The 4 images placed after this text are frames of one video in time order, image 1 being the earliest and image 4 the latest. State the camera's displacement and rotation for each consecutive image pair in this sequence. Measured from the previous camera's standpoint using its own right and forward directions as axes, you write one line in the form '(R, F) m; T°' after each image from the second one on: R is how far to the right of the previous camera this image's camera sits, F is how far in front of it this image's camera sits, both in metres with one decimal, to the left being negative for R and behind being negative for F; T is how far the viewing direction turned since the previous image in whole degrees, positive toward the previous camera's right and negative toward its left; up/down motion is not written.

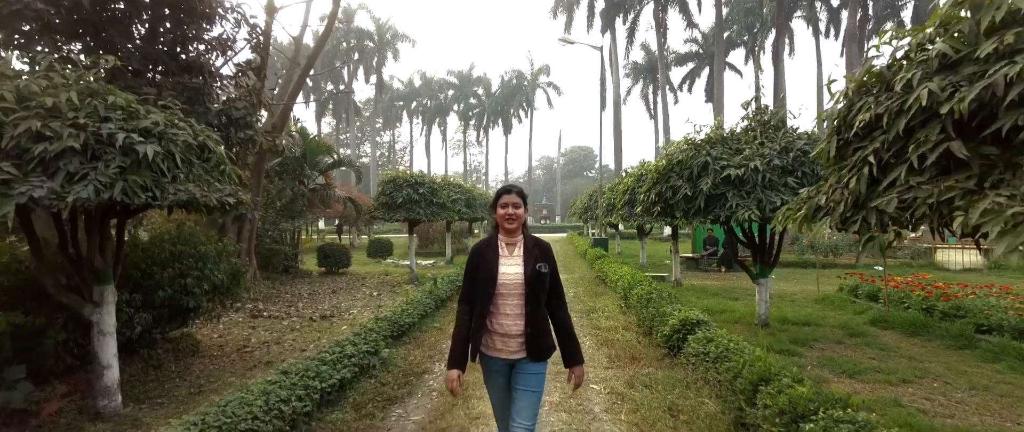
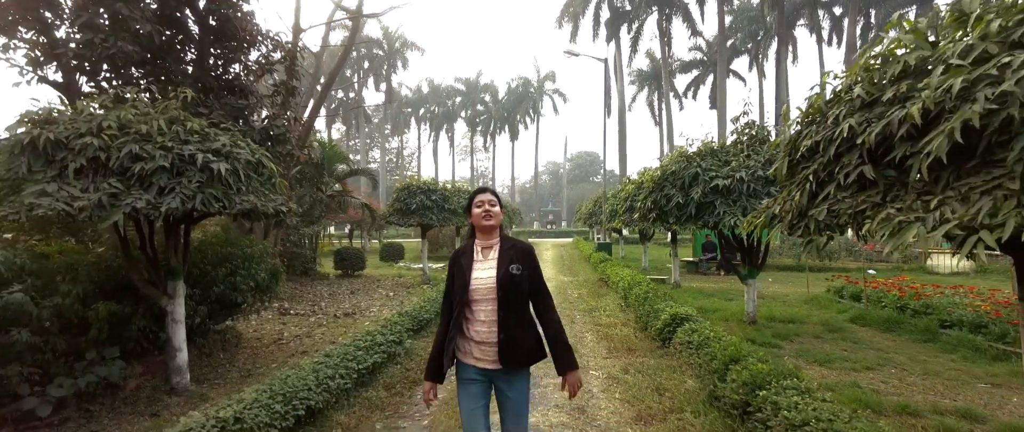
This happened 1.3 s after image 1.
(0.0, -0.6) m; -1°
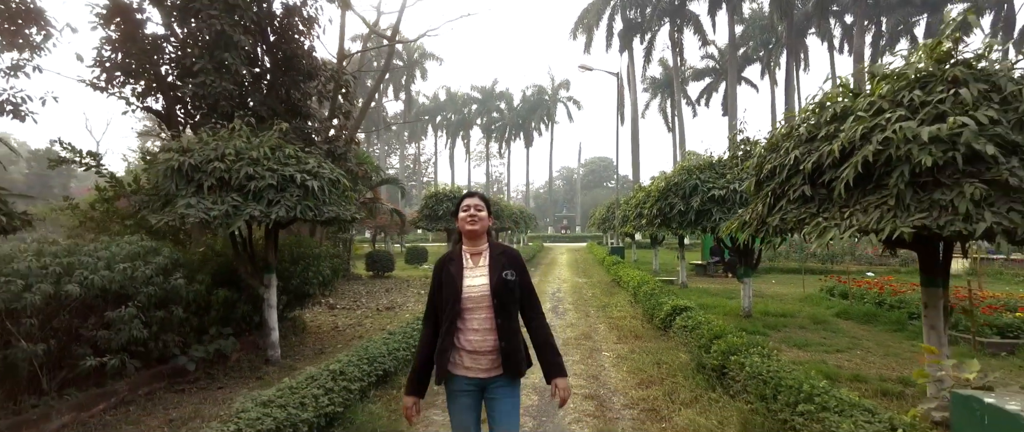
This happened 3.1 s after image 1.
(-0.1, -1.0) m; -2°
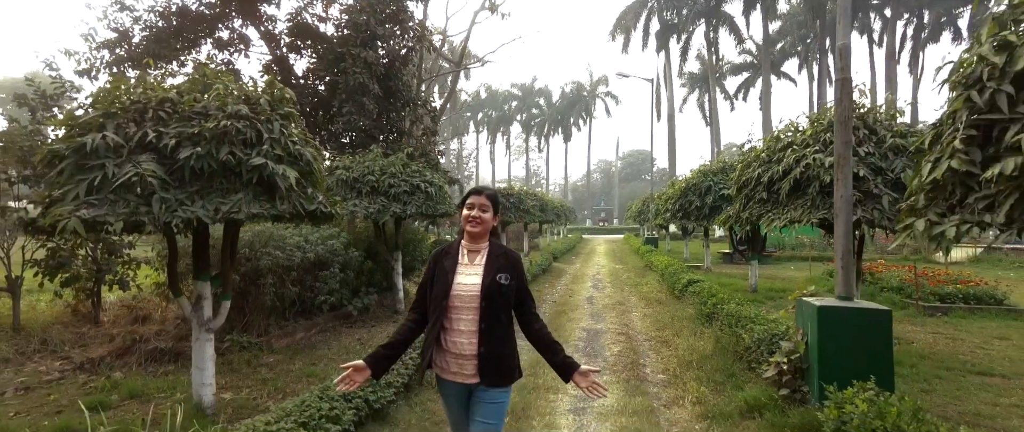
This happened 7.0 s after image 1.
(-0.3, -2.2) m; -4°
